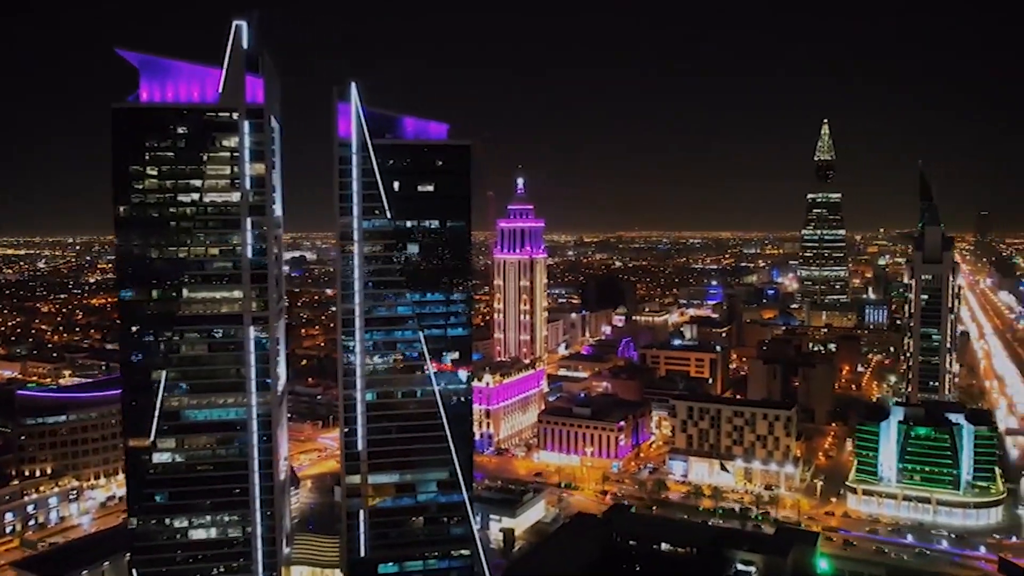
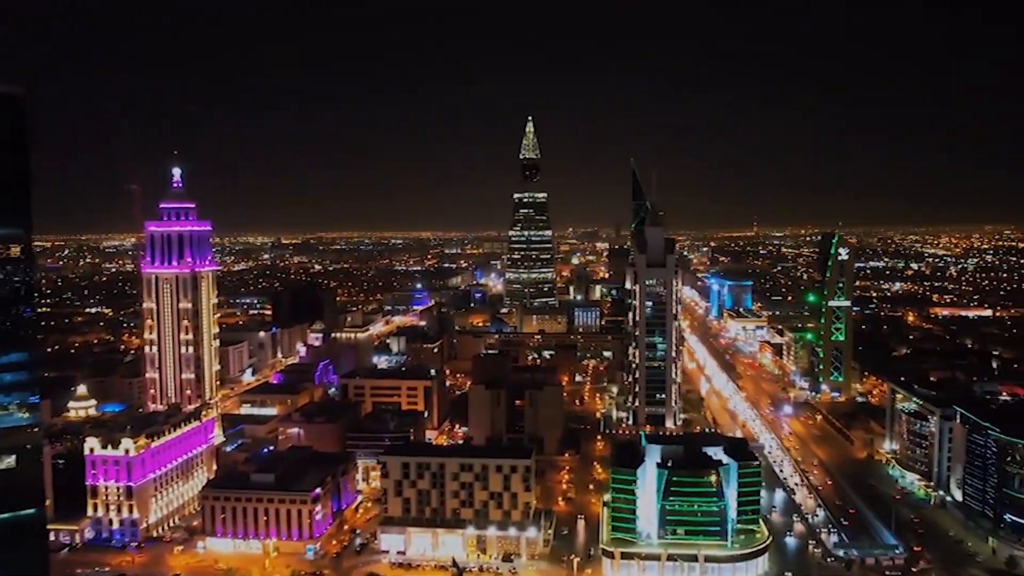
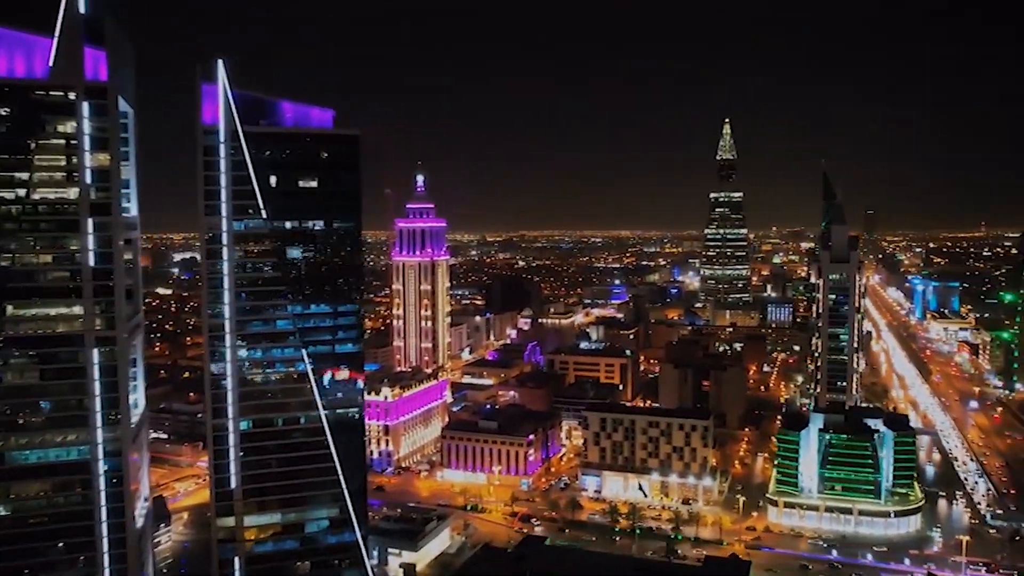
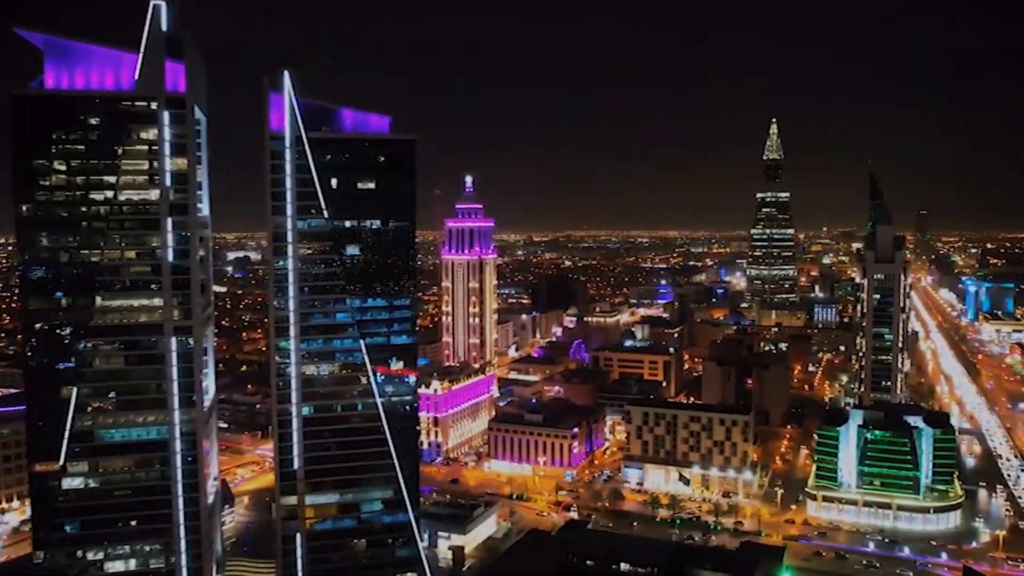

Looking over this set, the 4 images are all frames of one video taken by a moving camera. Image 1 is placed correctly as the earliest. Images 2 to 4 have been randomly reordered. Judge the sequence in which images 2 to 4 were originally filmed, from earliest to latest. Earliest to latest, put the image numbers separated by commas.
4, 3, 2
